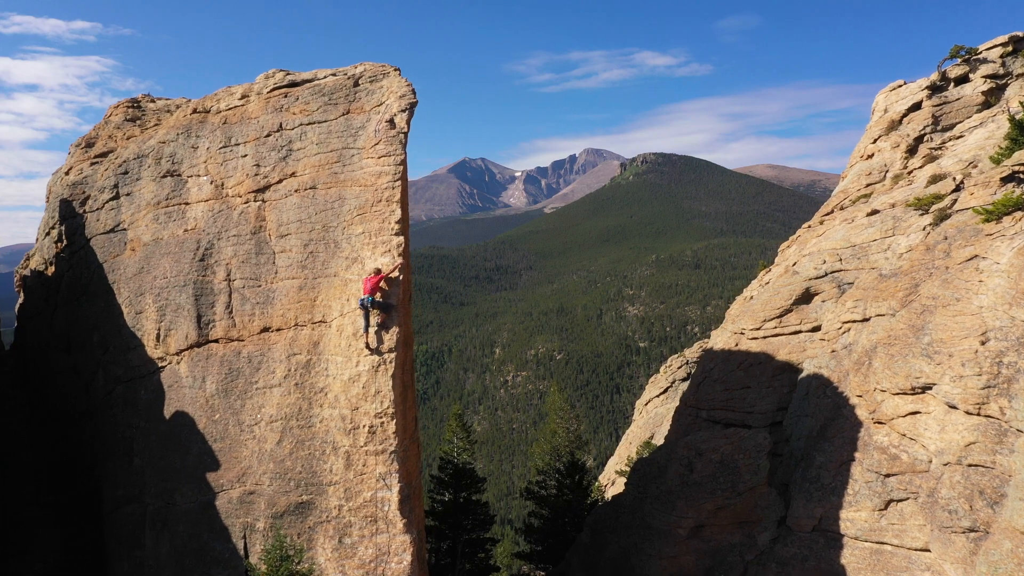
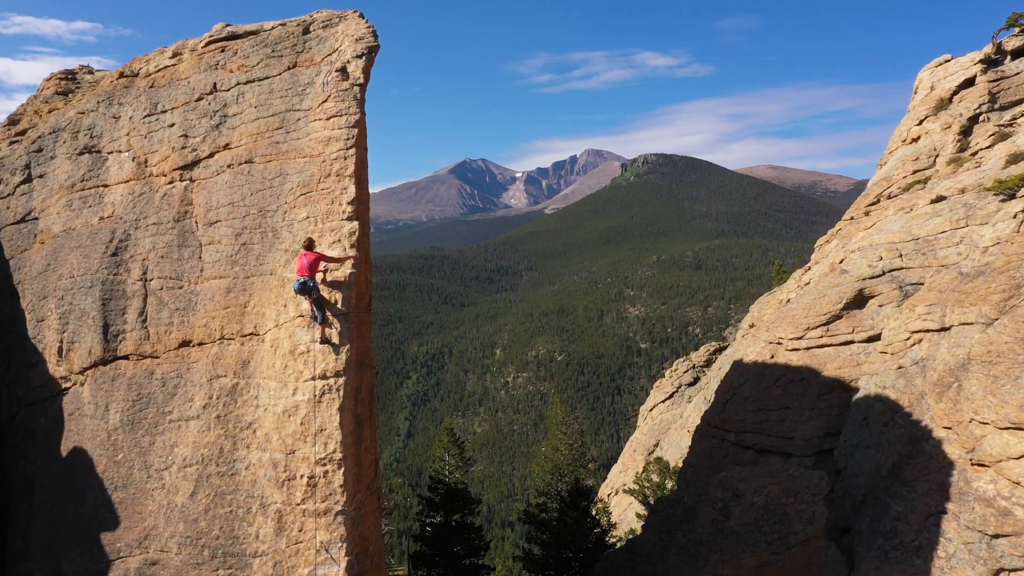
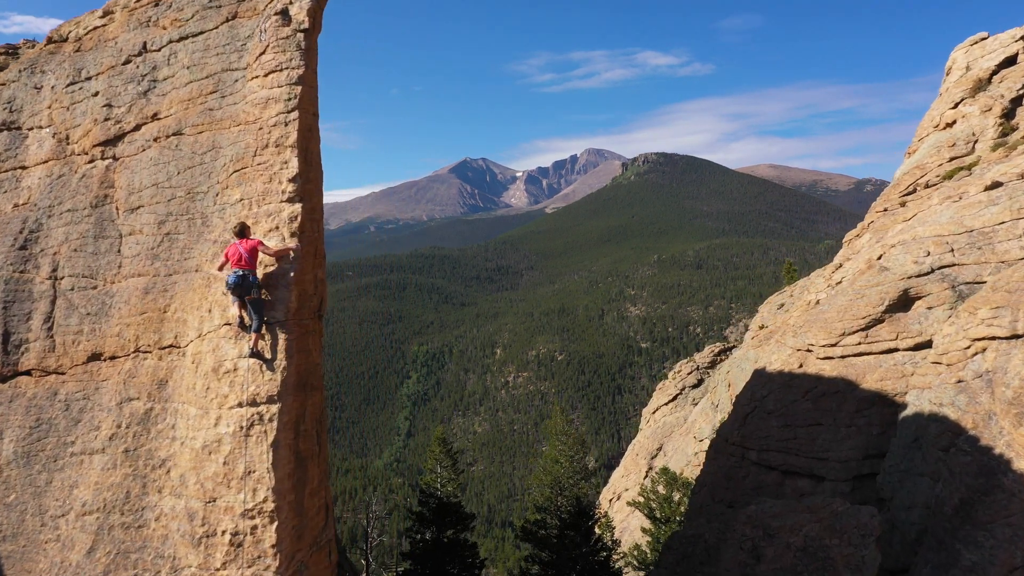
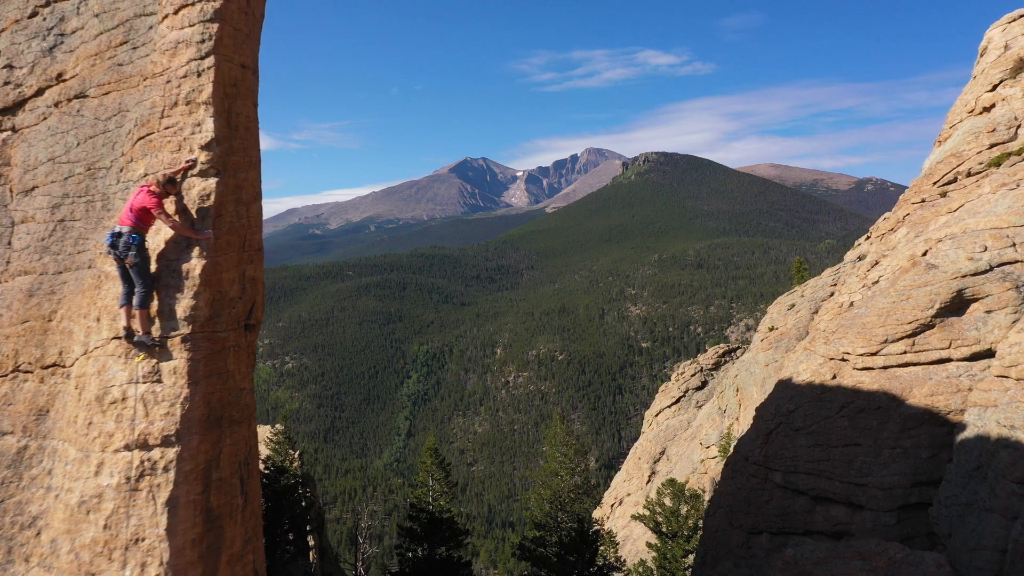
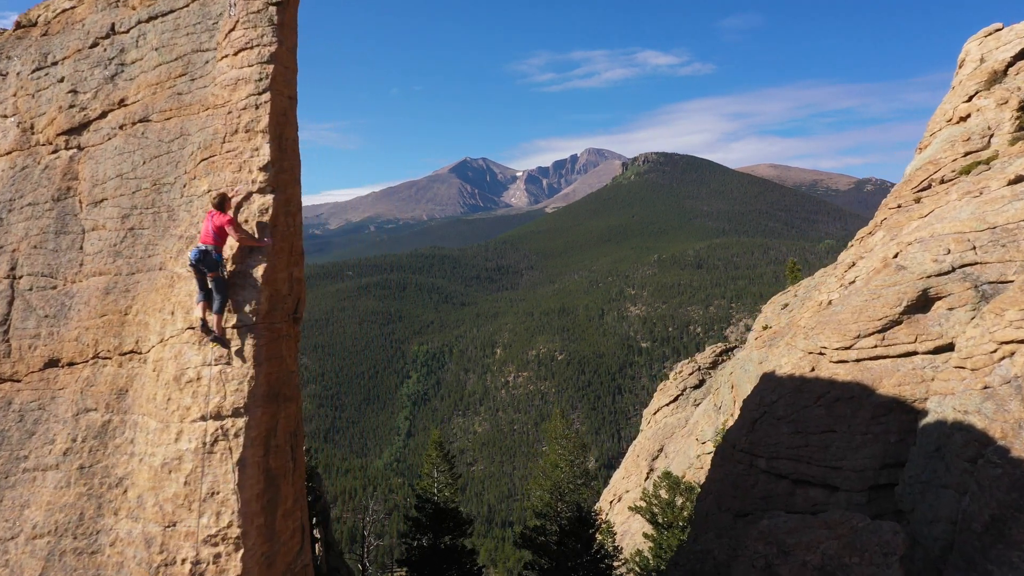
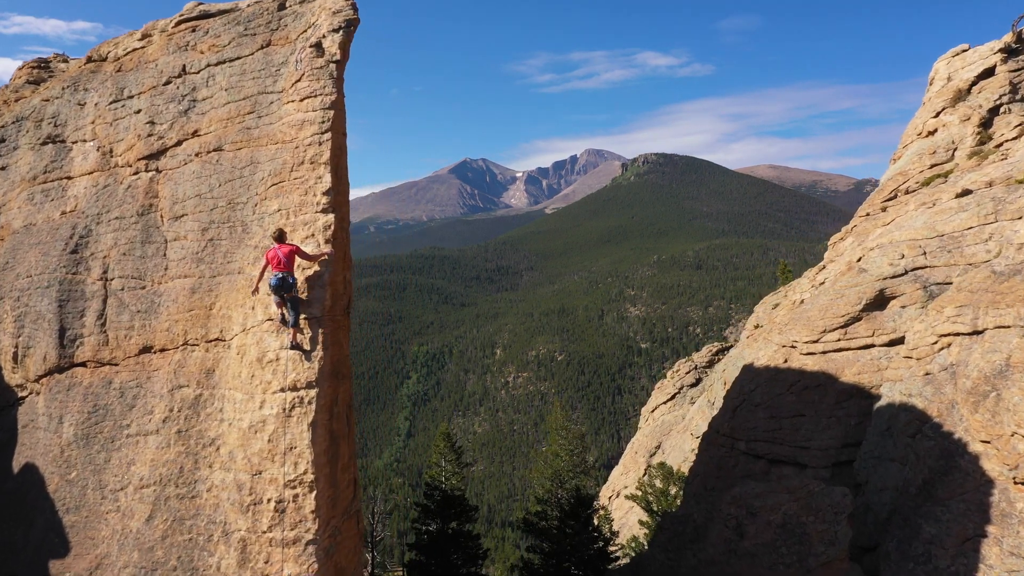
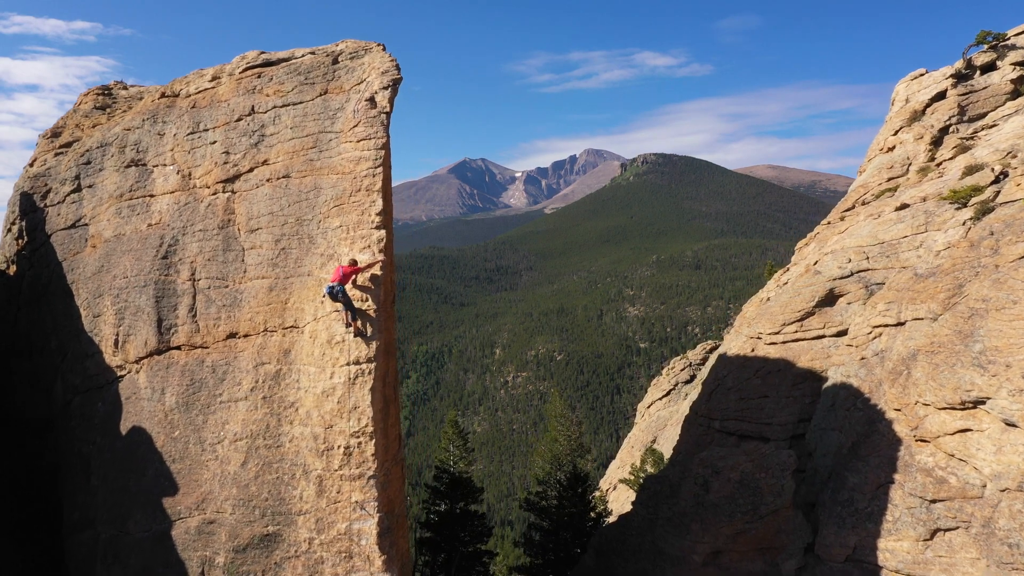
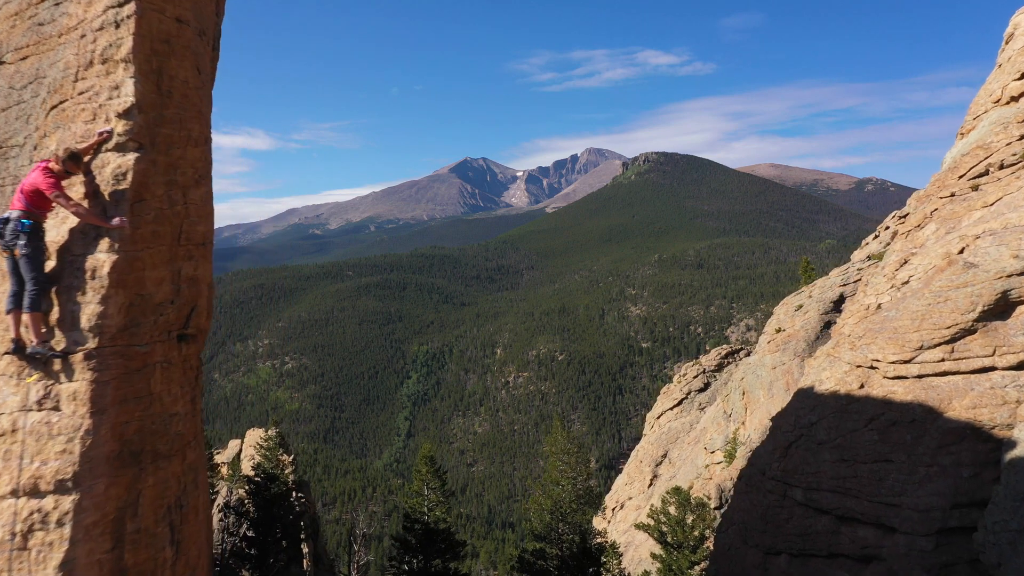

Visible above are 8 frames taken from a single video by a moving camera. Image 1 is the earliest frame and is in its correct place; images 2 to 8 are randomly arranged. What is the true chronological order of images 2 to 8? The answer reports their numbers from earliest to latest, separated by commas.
7, 2, 6, 3, 5, 4, 8
